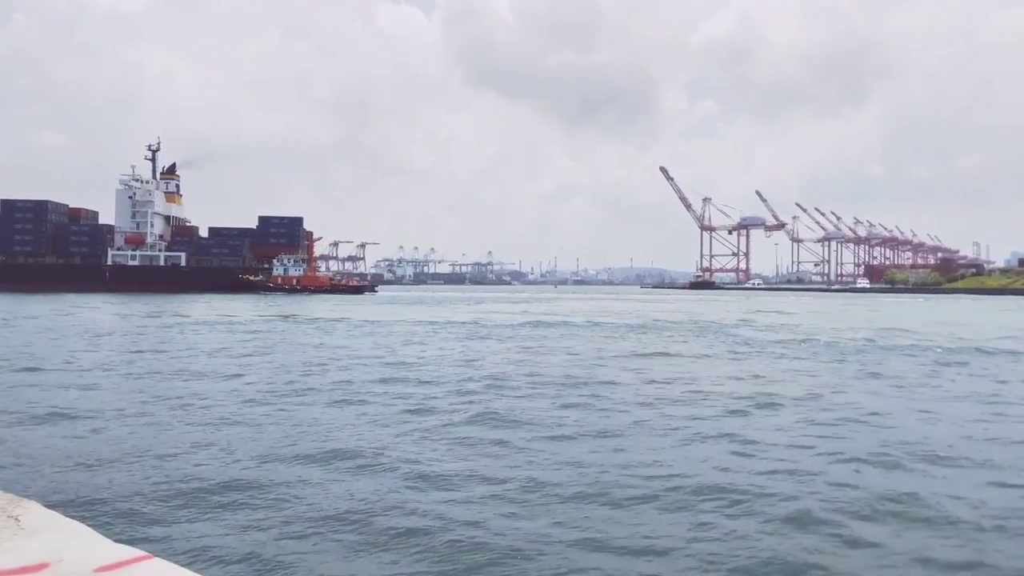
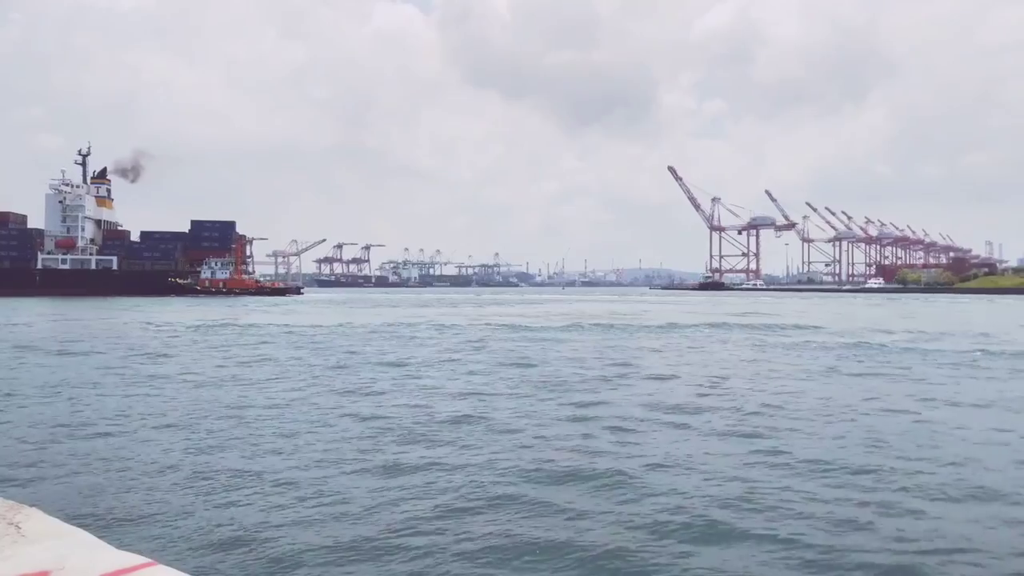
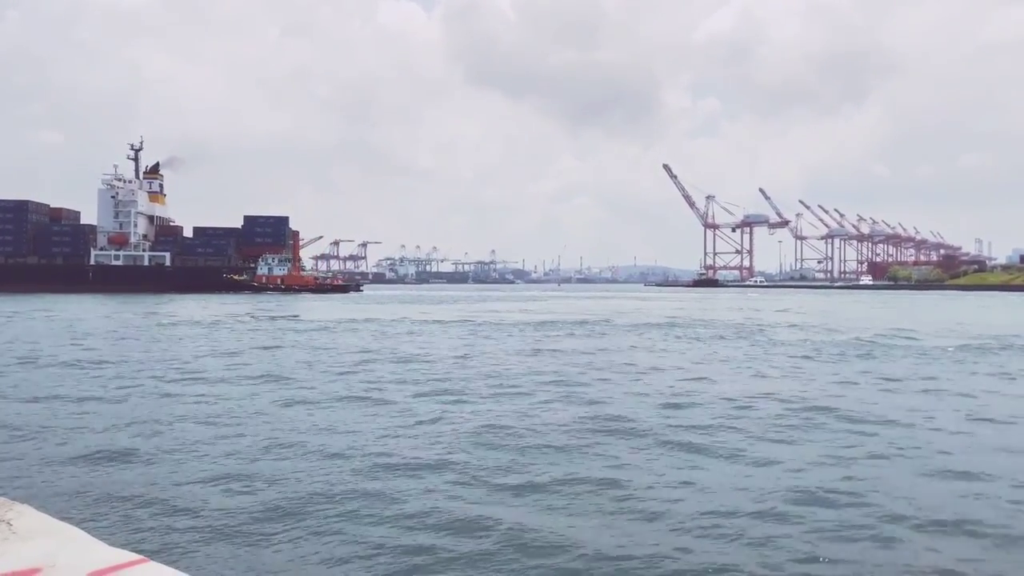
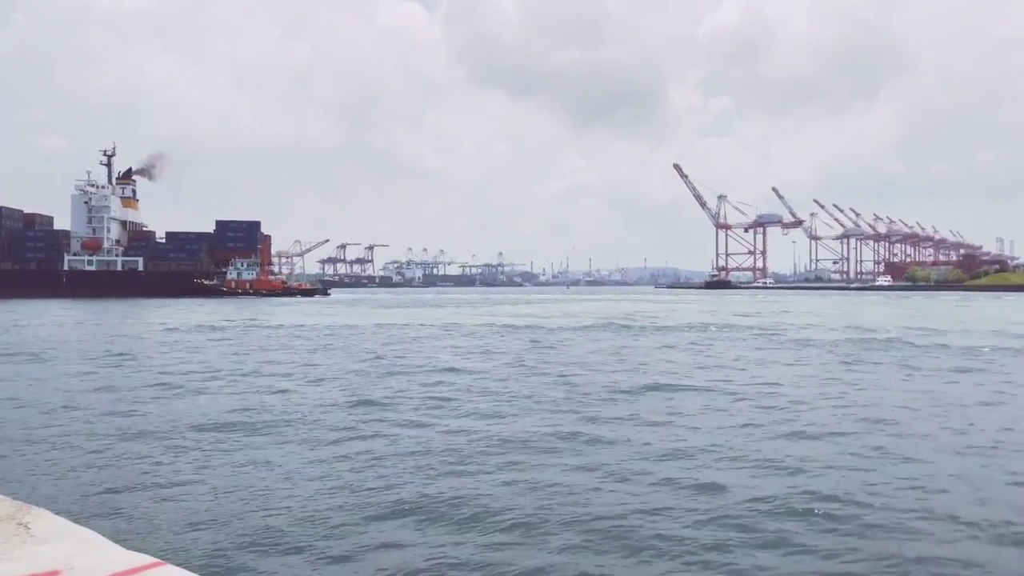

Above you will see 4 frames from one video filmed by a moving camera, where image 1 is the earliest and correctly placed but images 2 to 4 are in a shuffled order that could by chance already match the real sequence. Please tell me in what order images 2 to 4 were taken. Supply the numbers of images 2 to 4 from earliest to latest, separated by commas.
3, 4, 2
